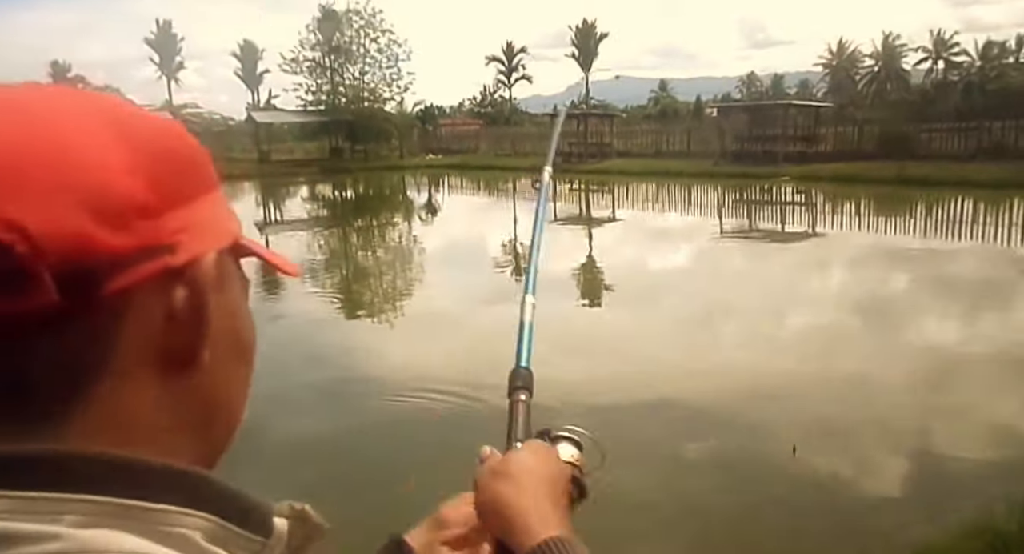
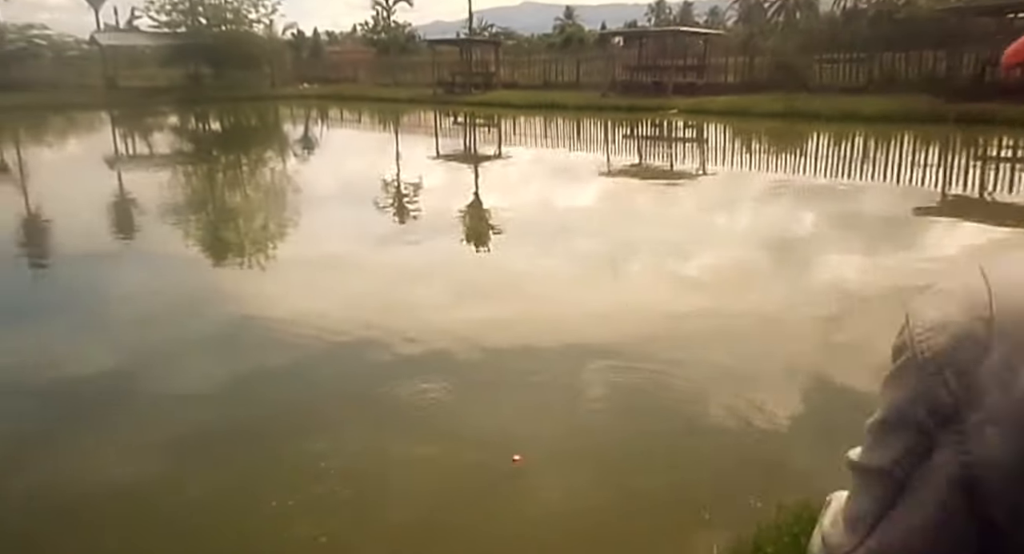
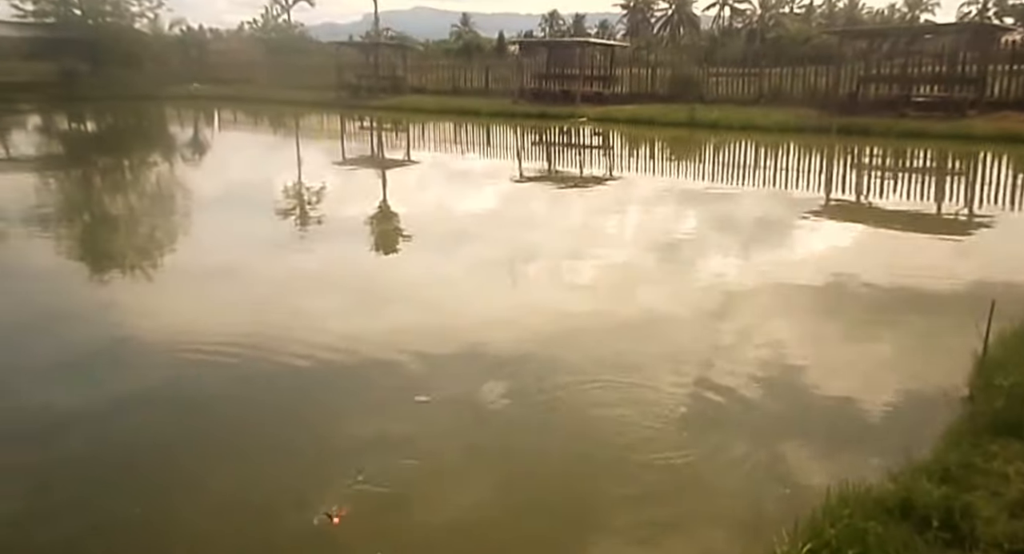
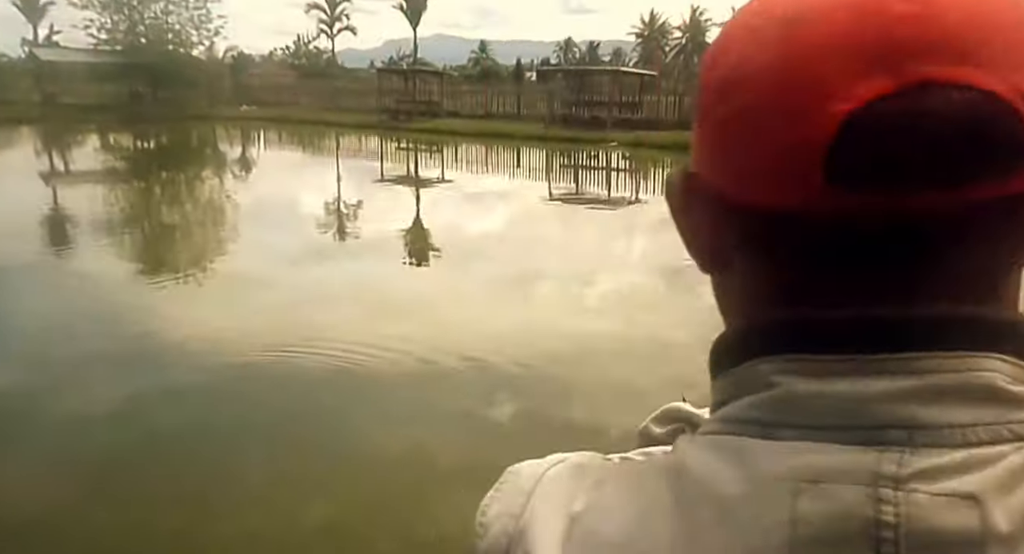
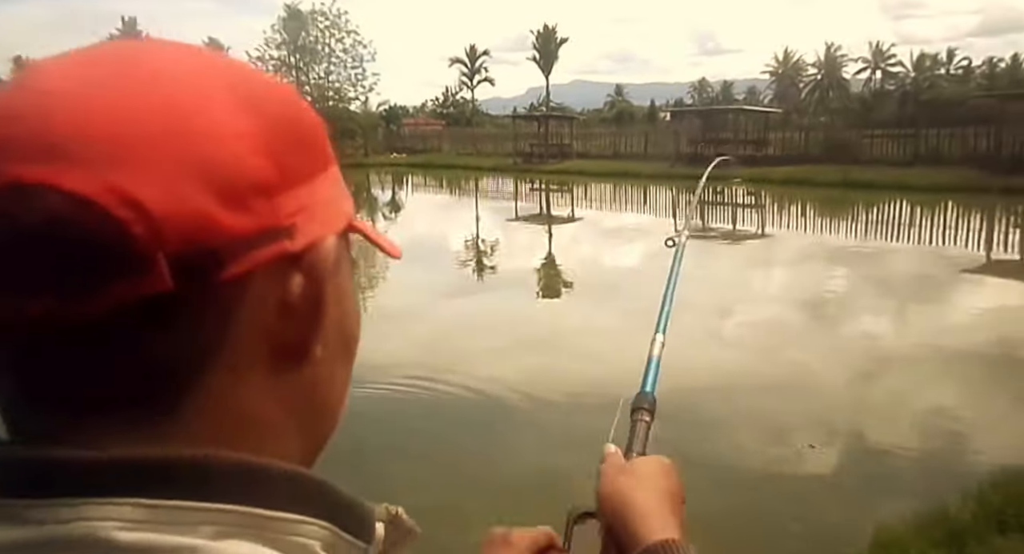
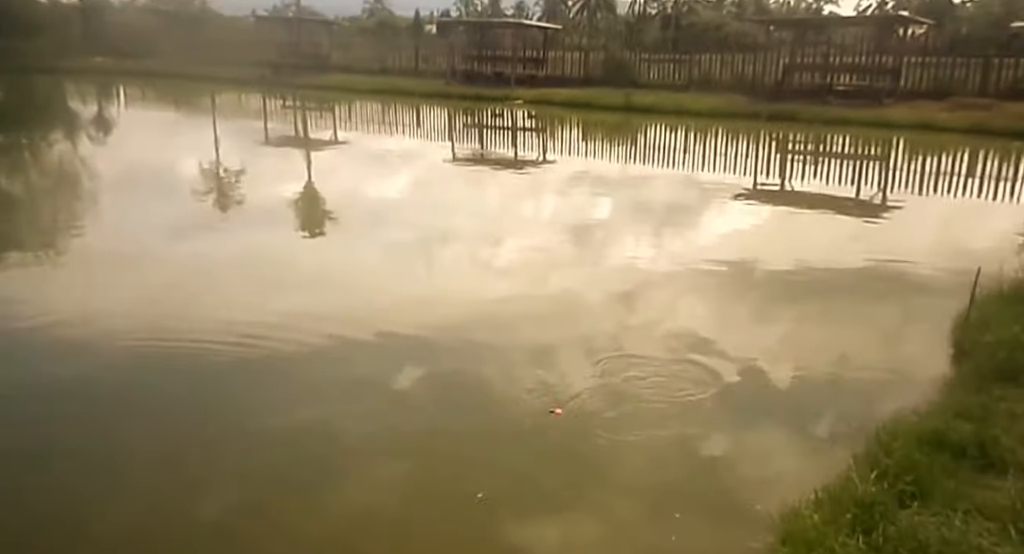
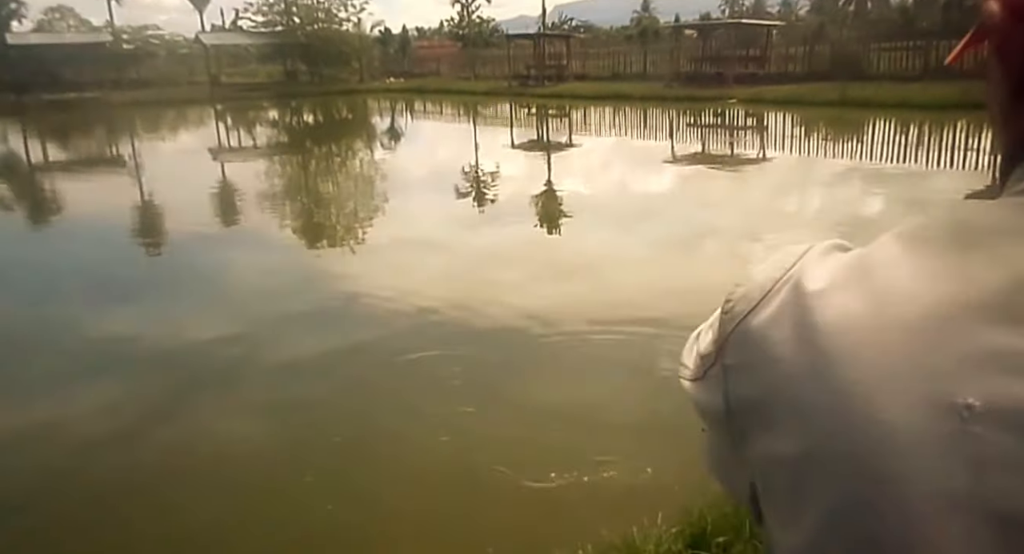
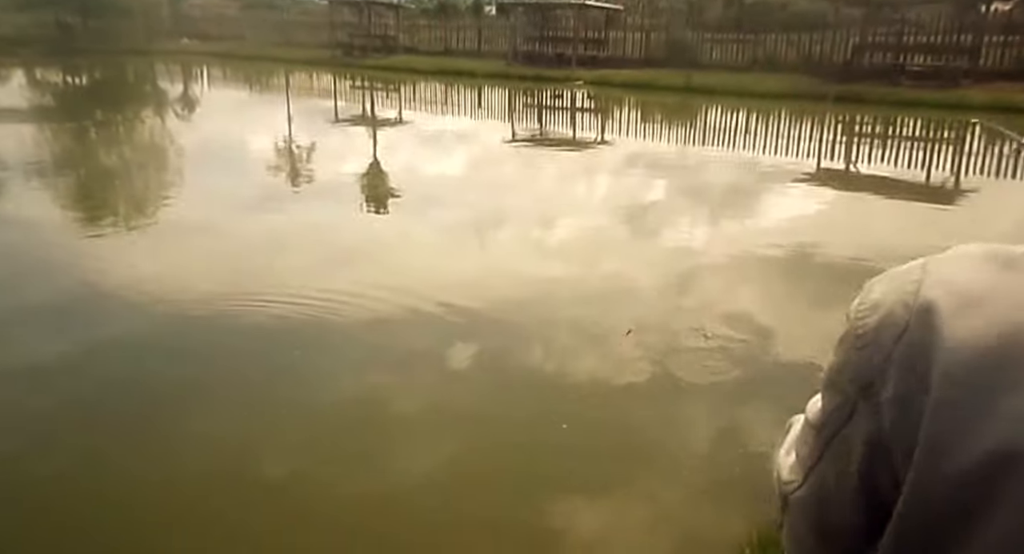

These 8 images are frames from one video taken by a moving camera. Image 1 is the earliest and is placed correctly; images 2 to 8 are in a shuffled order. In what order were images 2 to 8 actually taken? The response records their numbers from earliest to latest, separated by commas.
5, 4, 8, 6, 3, 2, 7
